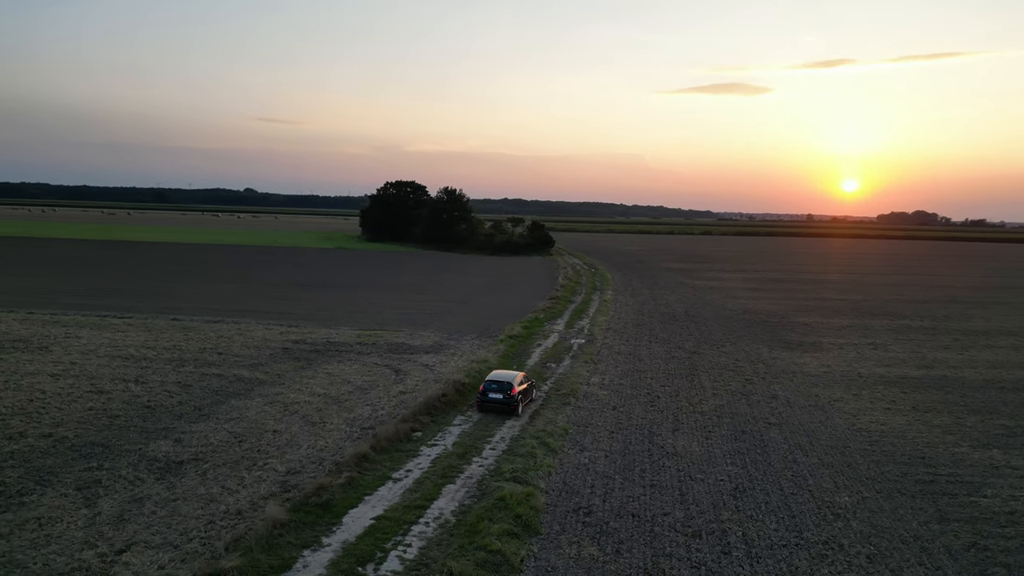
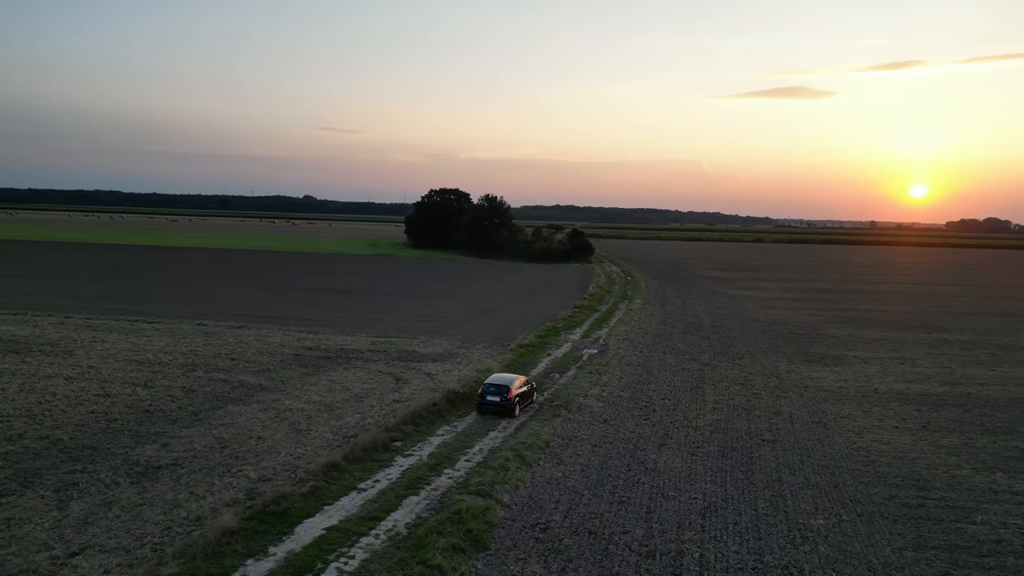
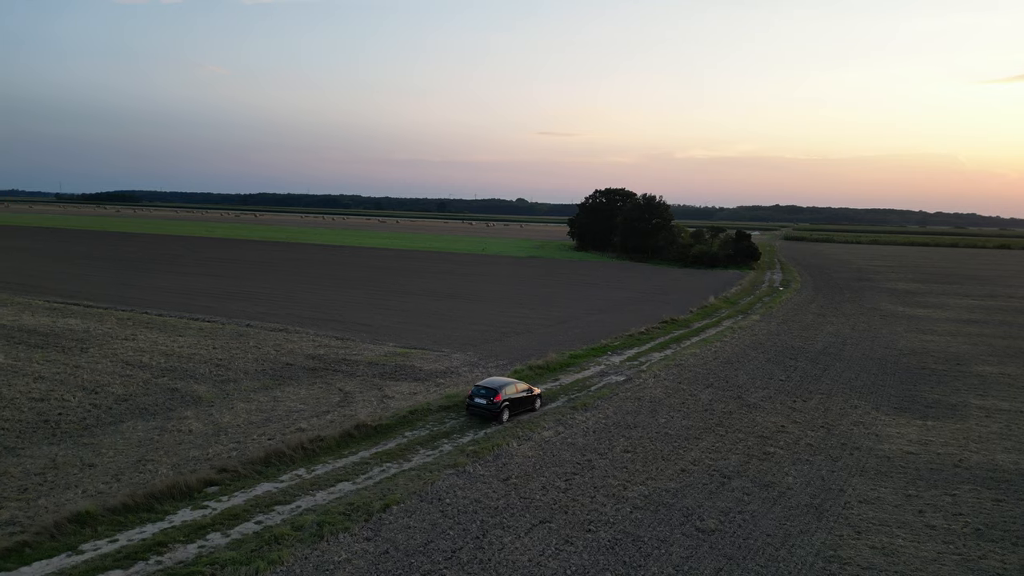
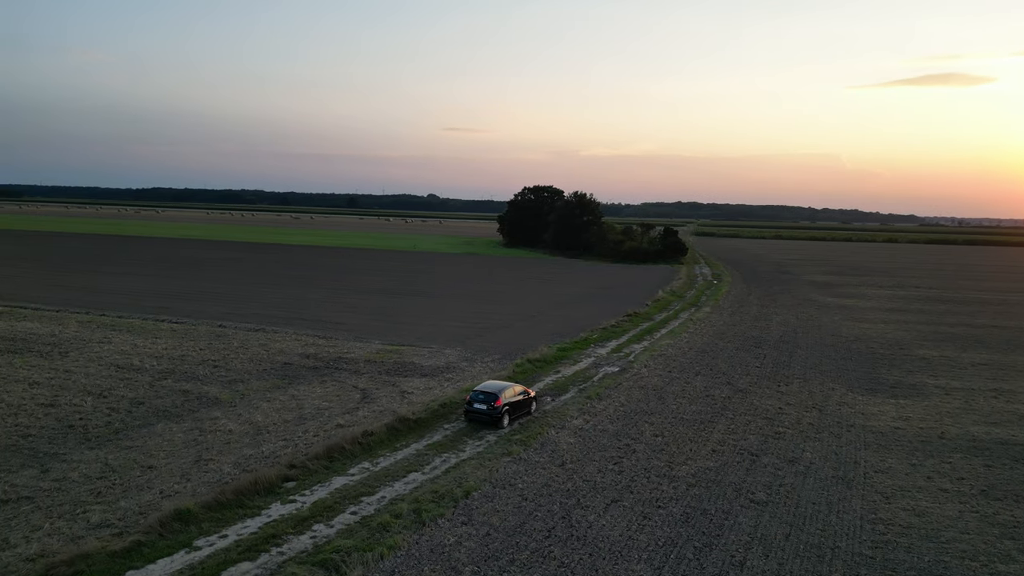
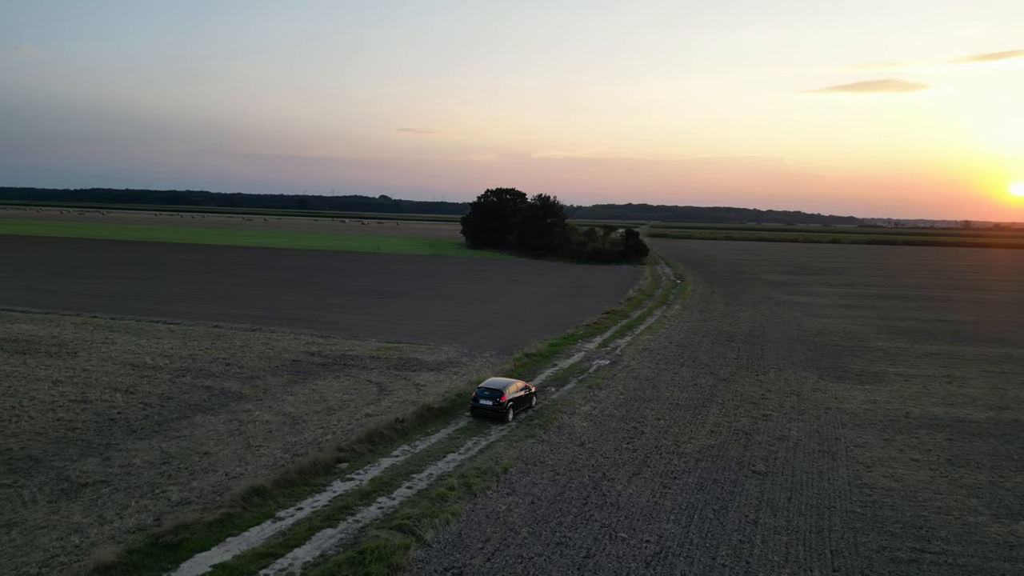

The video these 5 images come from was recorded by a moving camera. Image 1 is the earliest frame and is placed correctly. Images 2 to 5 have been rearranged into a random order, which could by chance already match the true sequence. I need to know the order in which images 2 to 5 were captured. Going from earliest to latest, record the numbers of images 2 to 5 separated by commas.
2, 5, 4, 3
